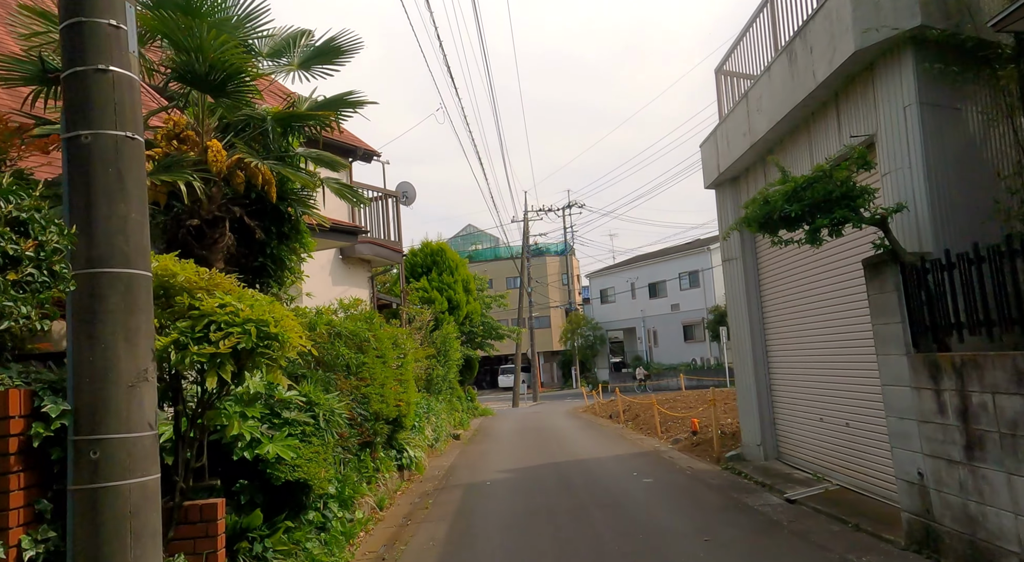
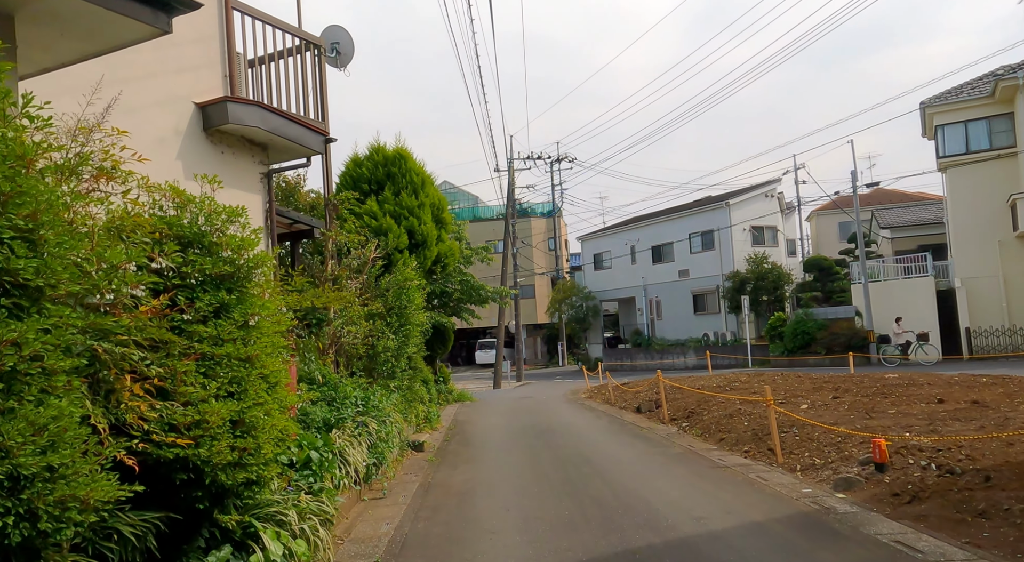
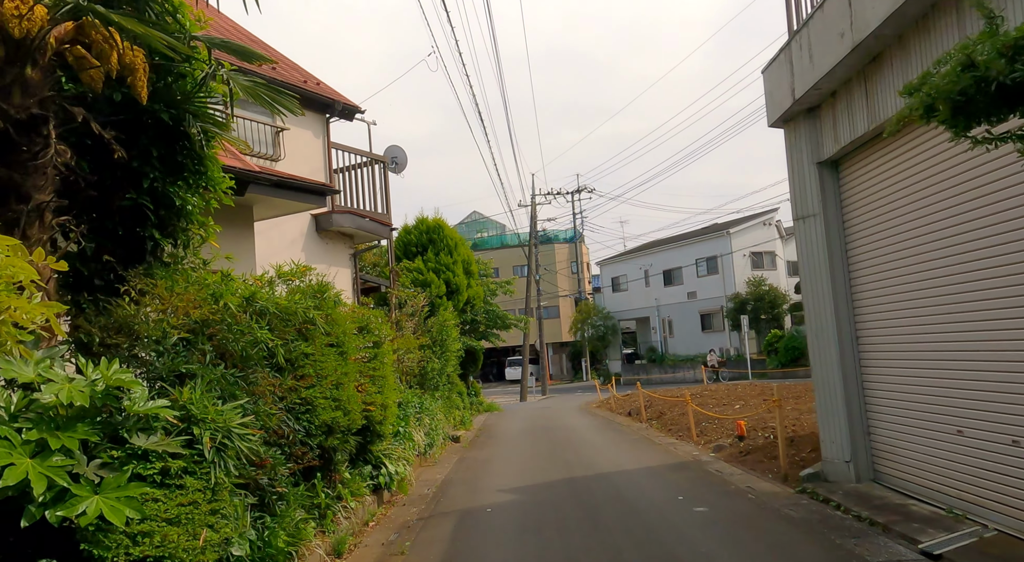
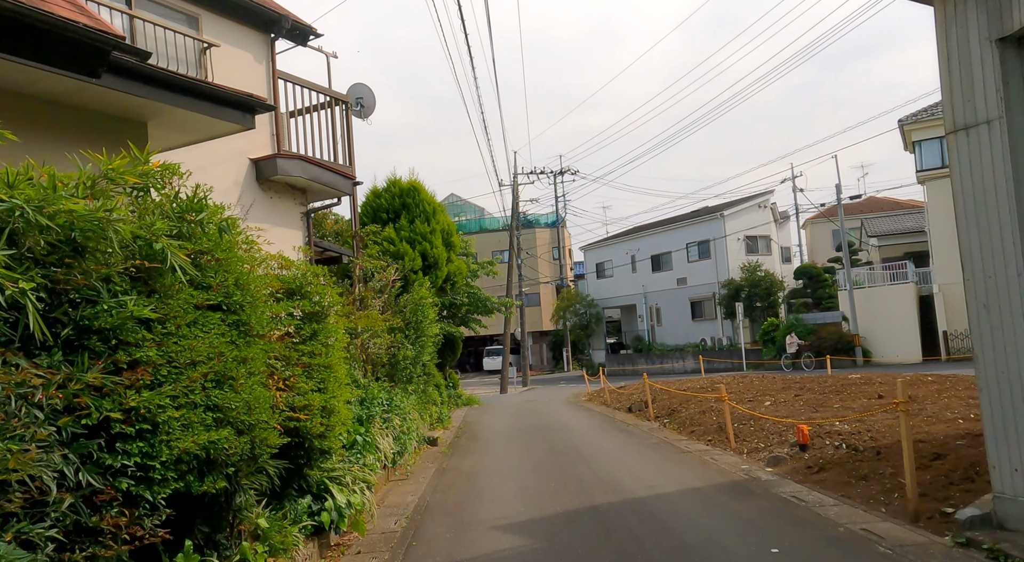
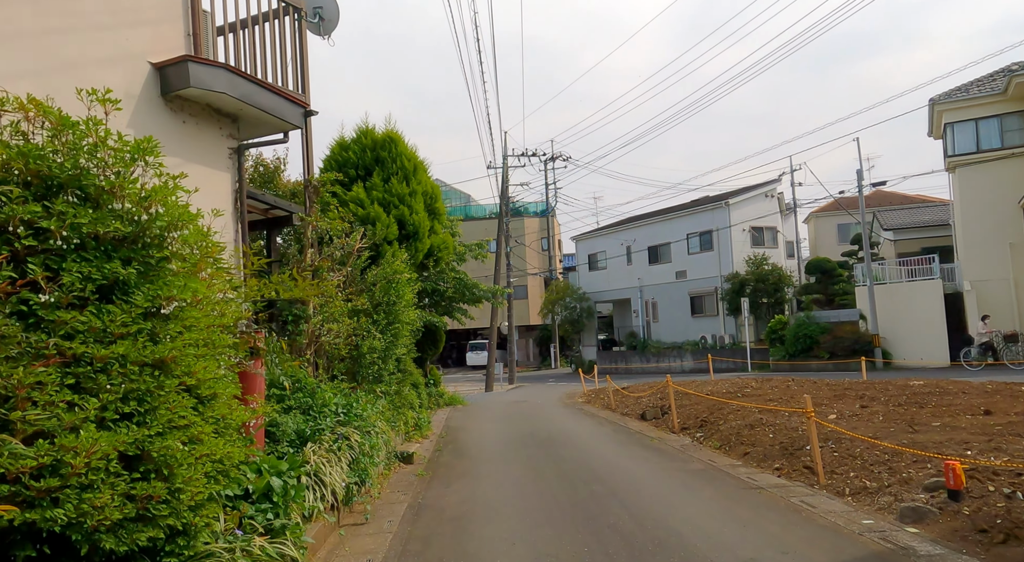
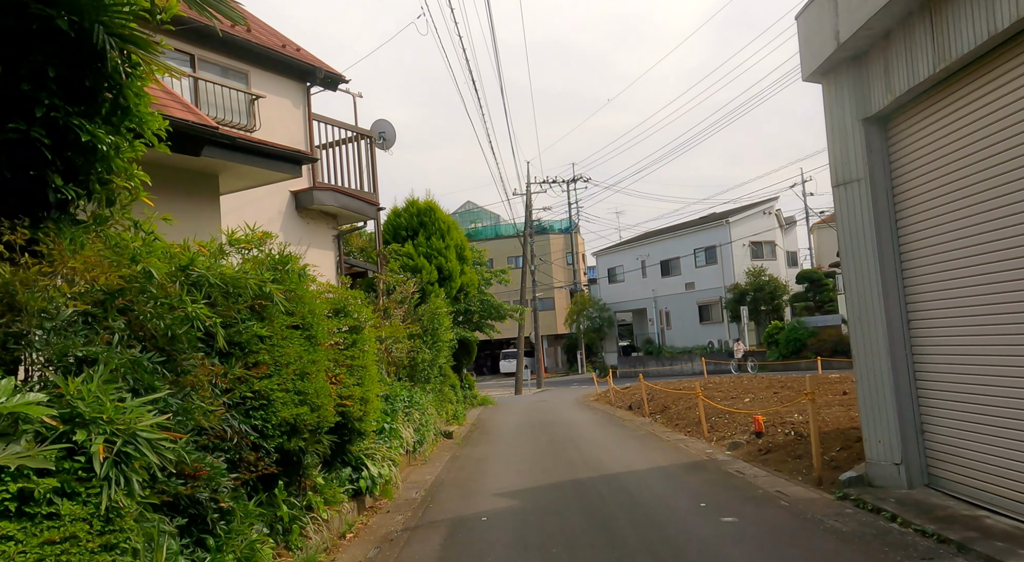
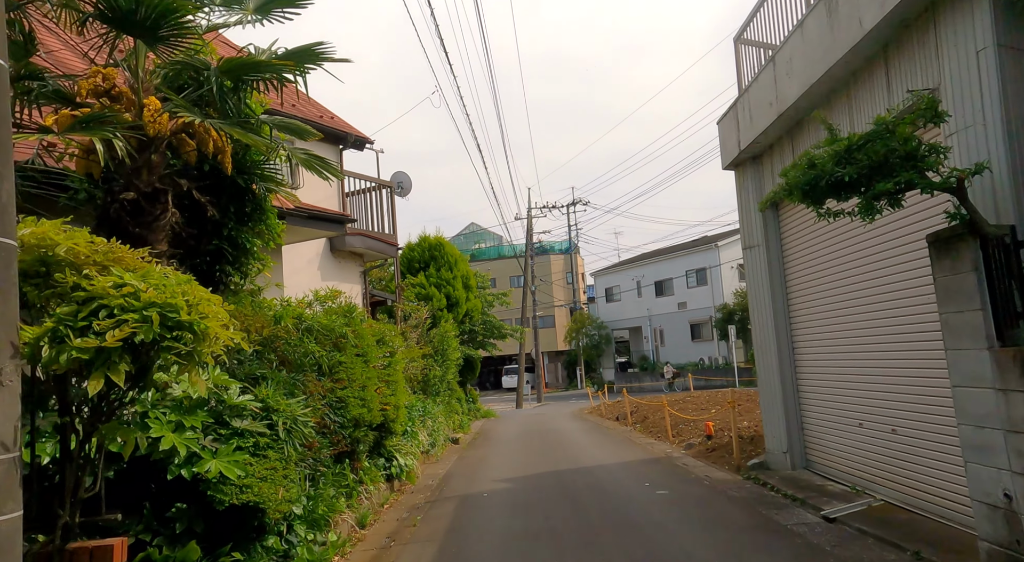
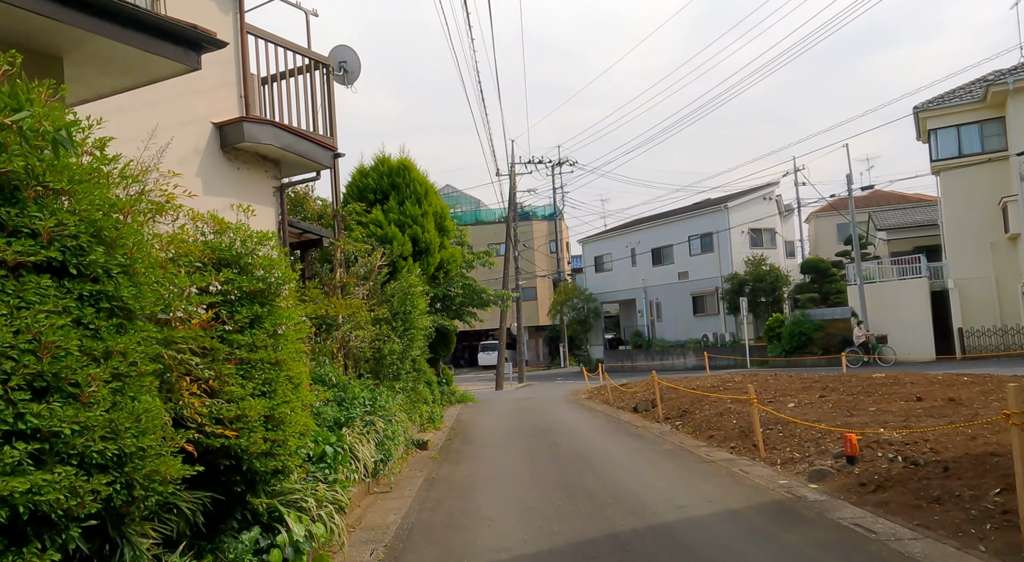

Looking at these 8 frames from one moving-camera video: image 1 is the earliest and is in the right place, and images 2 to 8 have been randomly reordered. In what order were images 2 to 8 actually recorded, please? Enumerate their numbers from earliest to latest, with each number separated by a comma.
7, 3, 6, 4, 8, 2, 5
